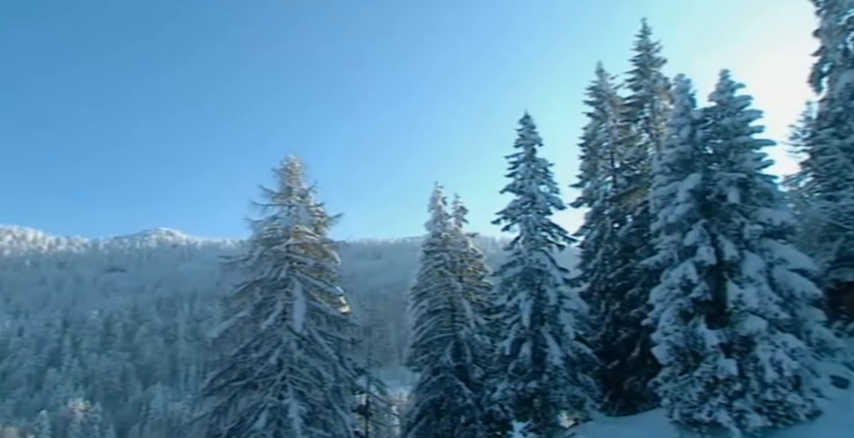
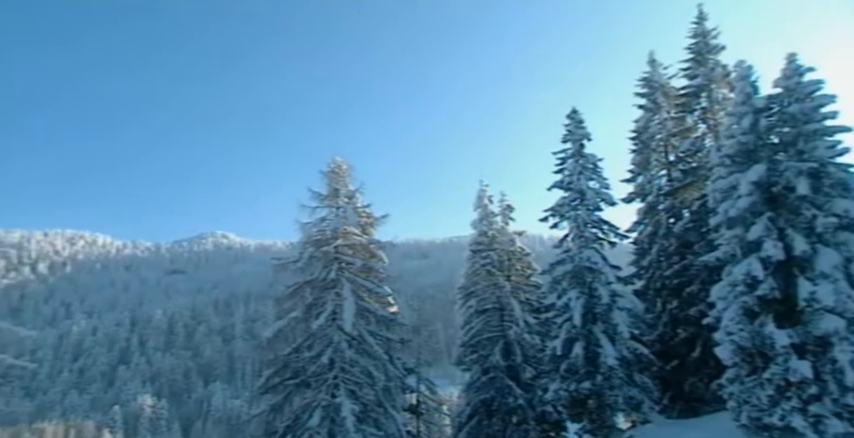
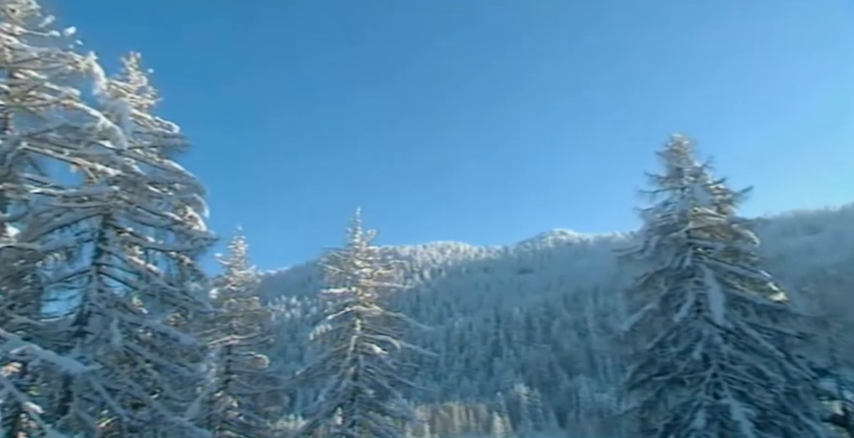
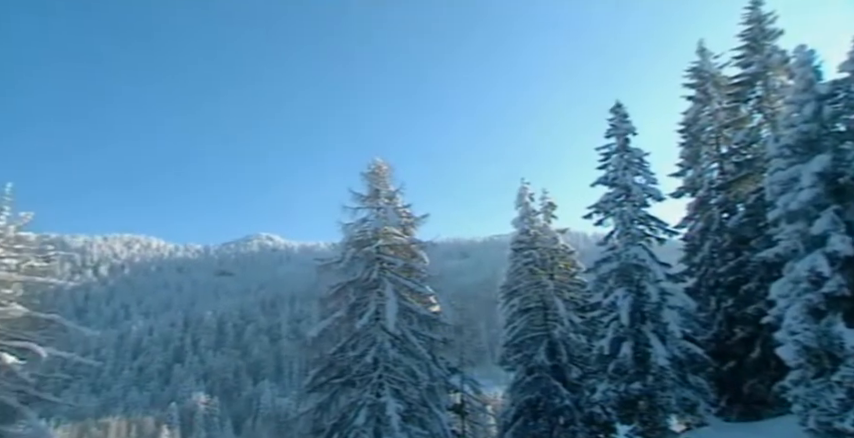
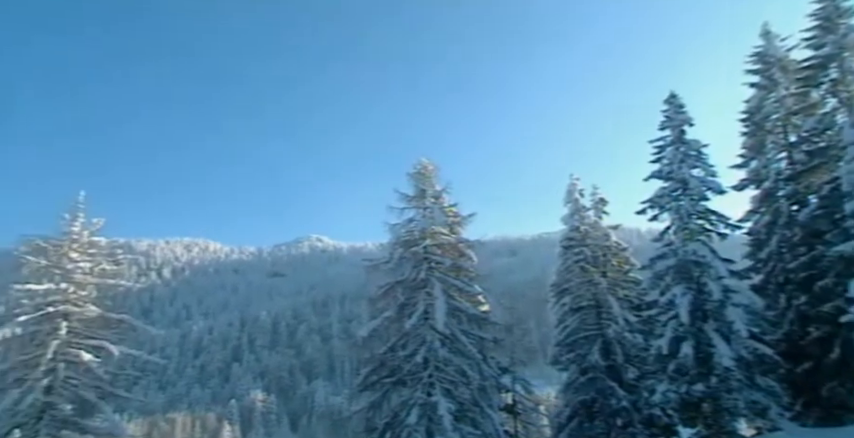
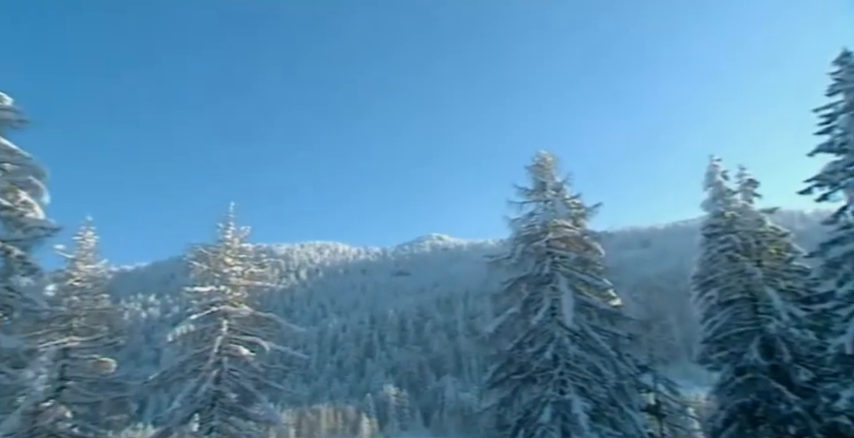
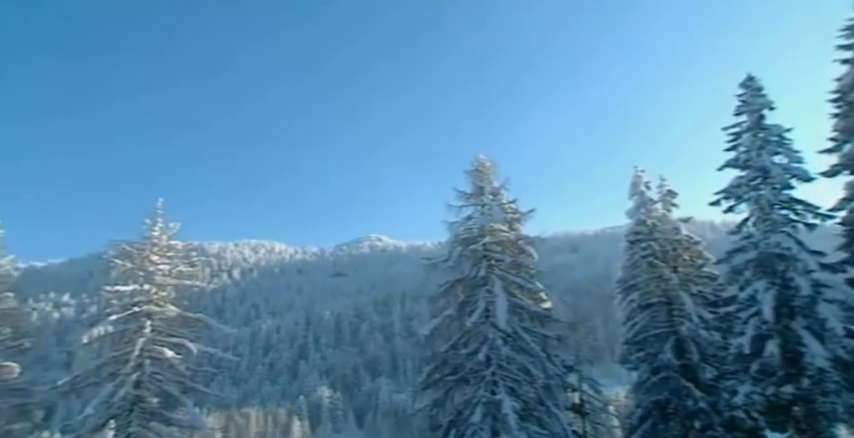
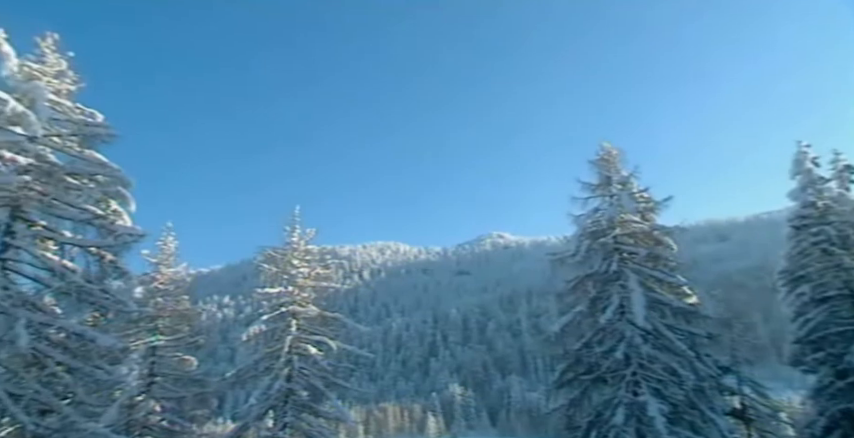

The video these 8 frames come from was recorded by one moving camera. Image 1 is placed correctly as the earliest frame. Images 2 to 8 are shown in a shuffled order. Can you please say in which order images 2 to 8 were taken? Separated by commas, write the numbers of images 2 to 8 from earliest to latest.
2, 4, 5, 7, 6, 8, 3
